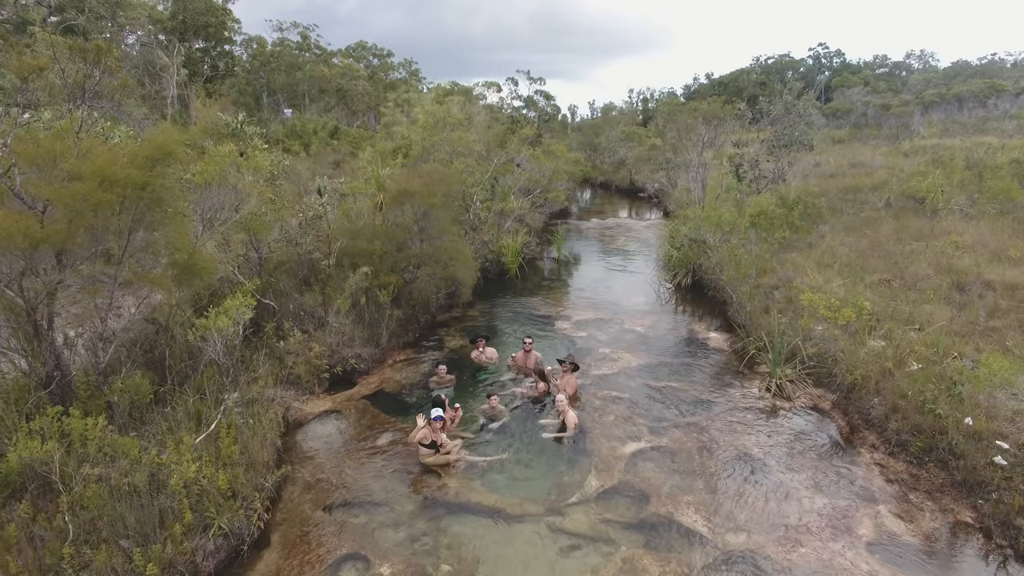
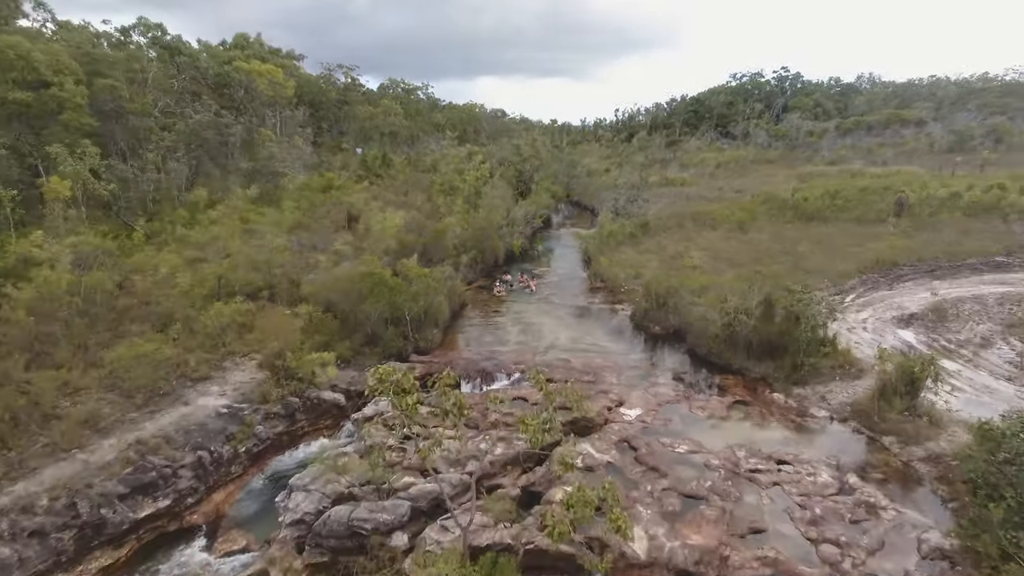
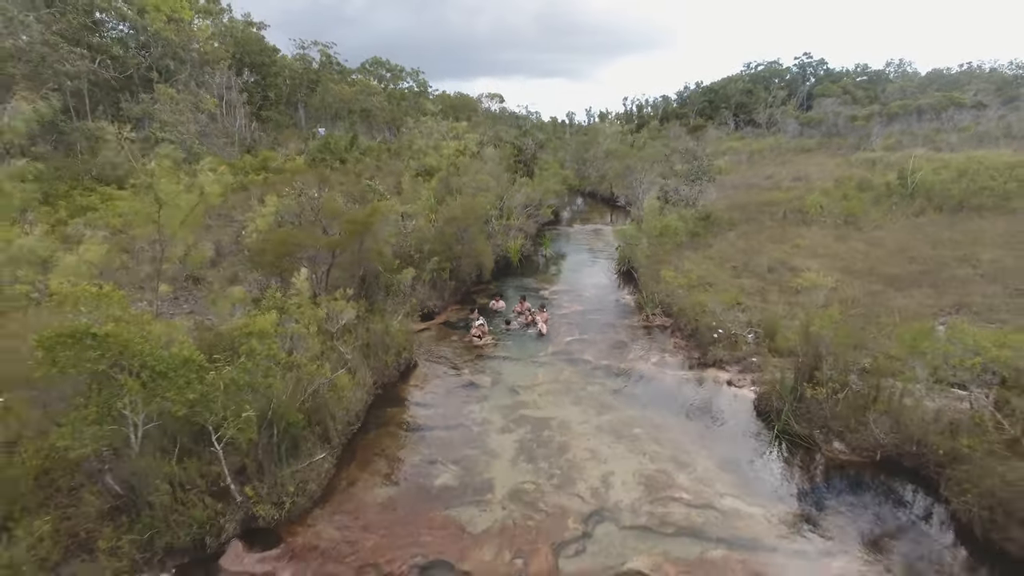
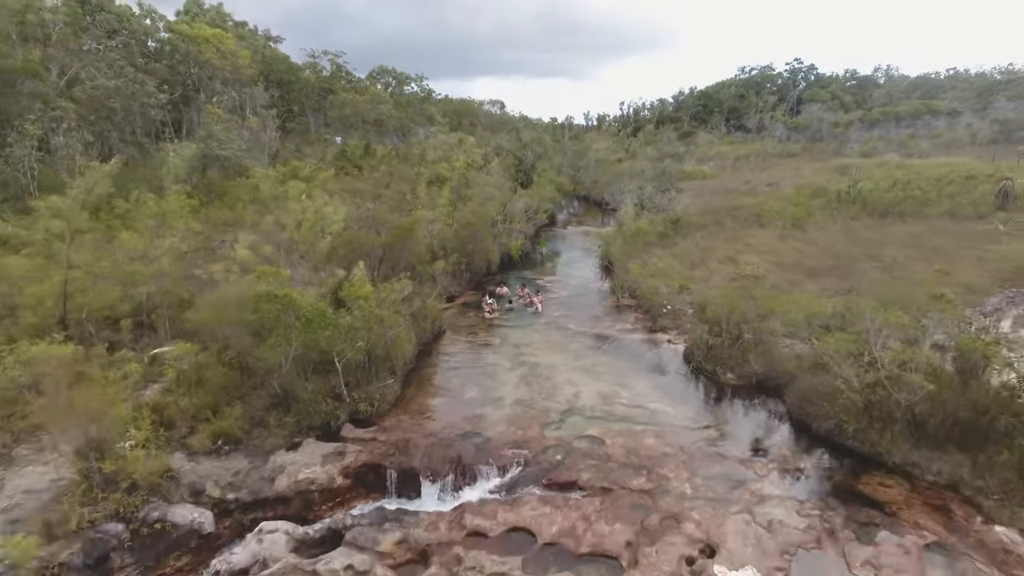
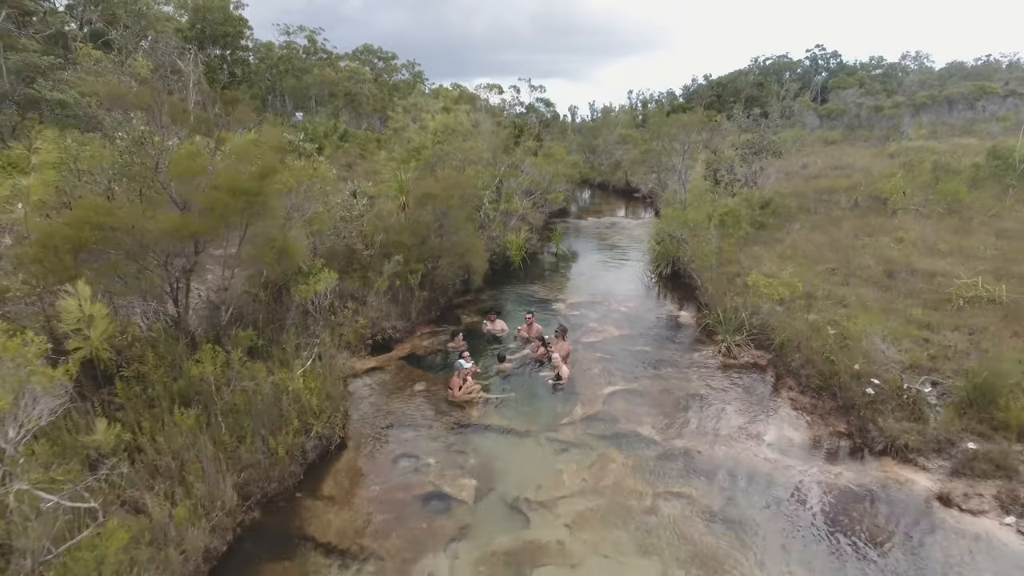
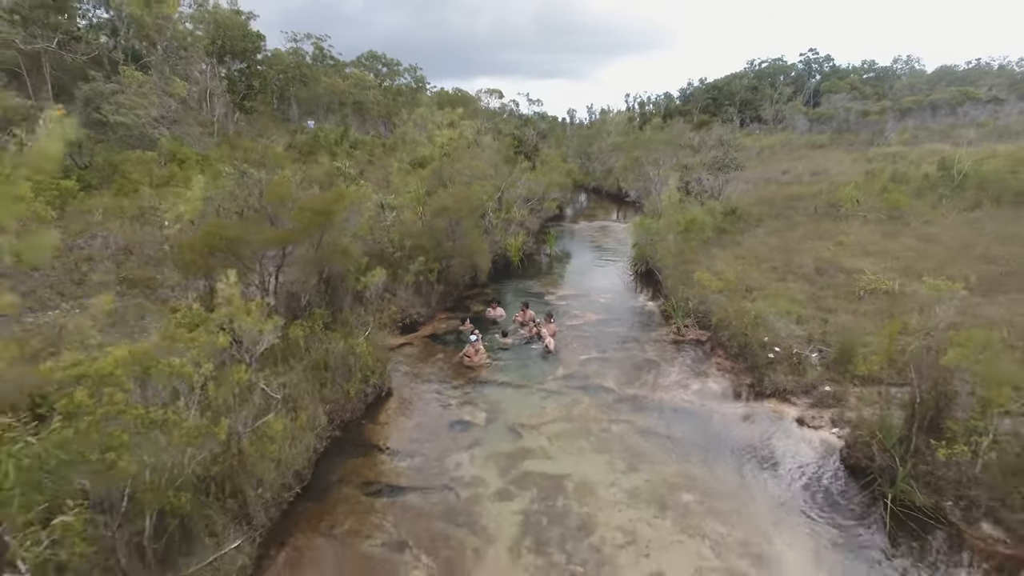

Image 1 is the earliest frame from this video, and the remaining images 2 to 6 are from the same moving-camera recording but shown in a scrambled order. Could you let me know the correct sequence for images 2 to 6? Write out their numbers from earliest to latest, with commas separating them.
5, 6, 3, 4, 2
